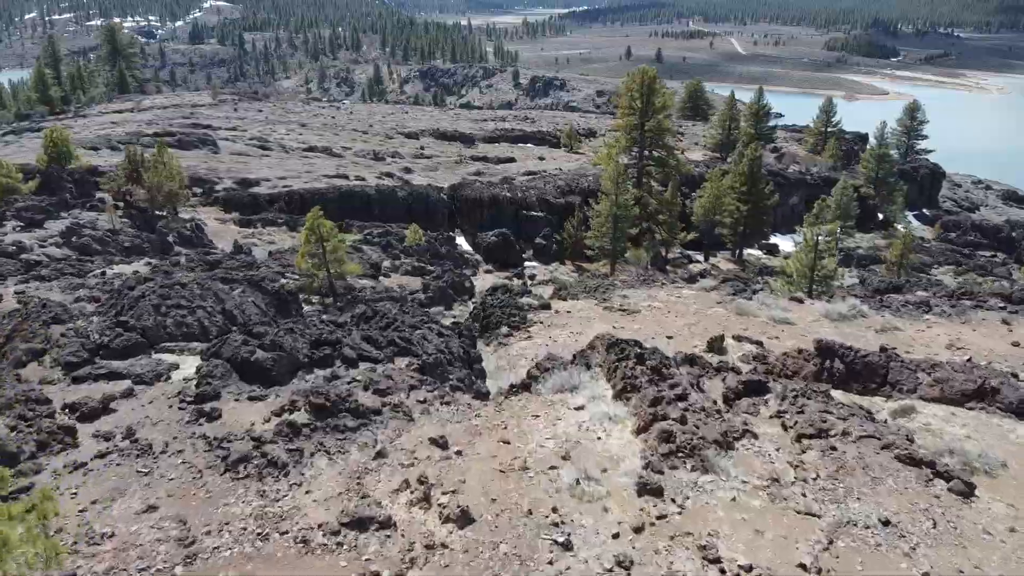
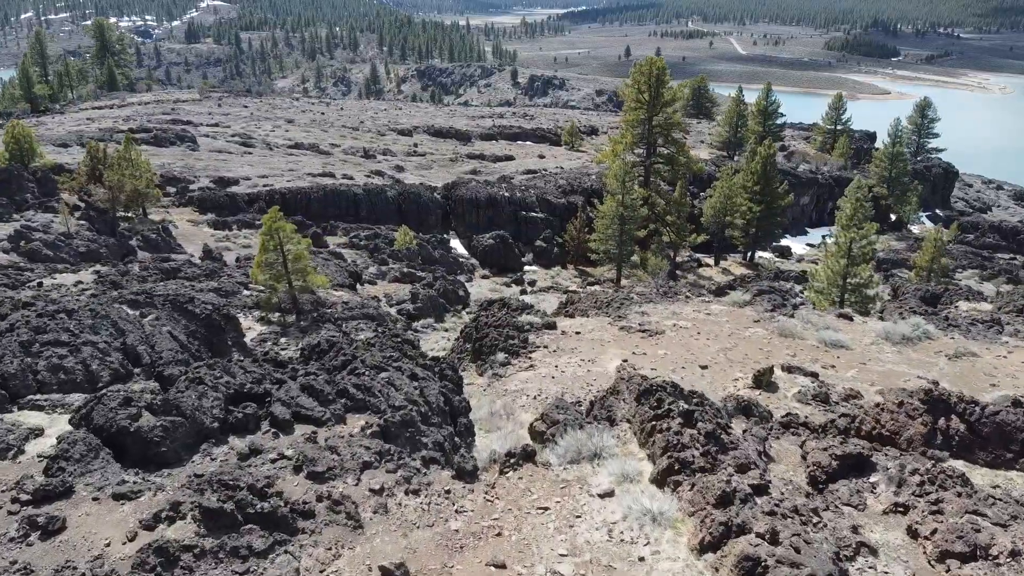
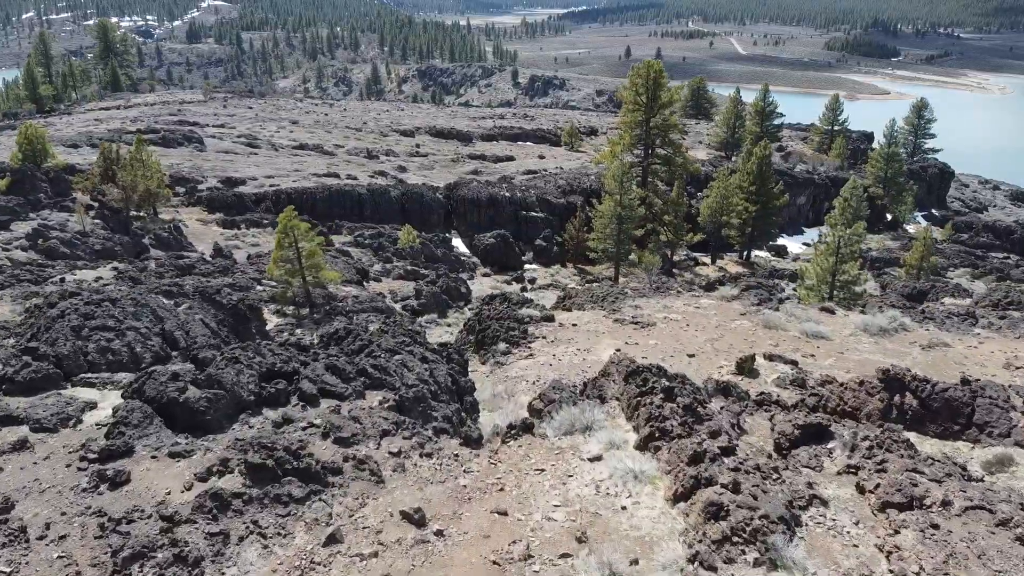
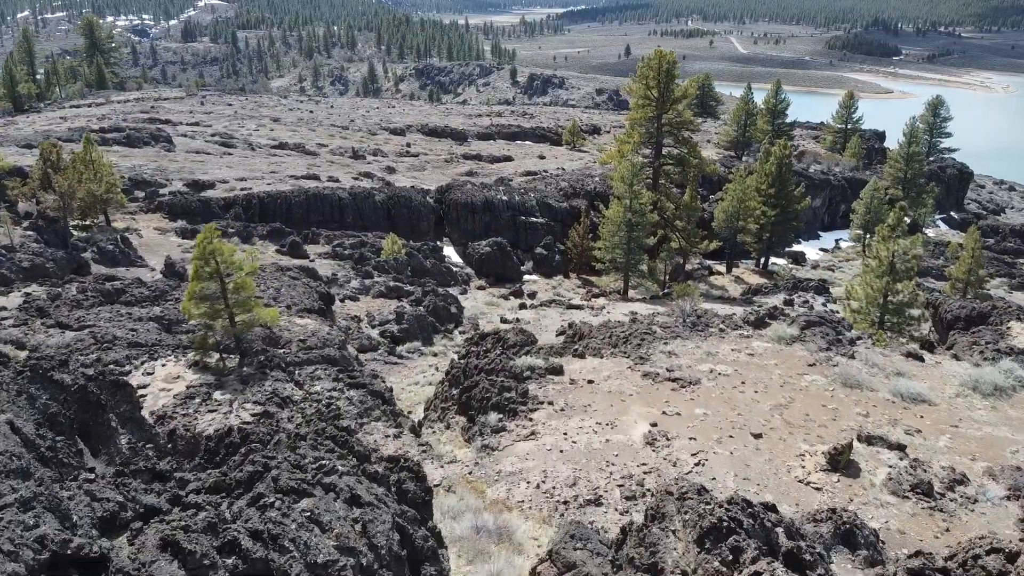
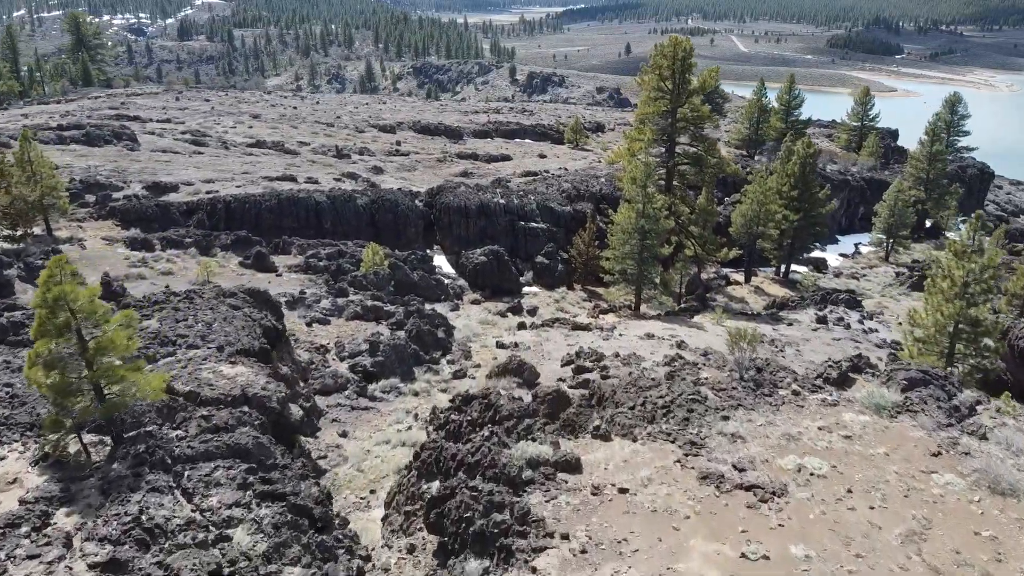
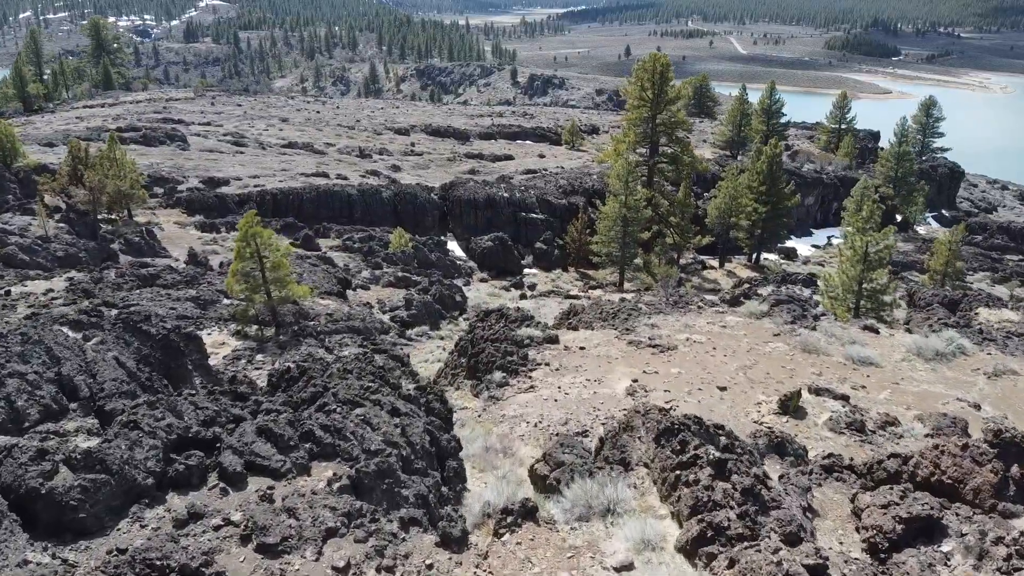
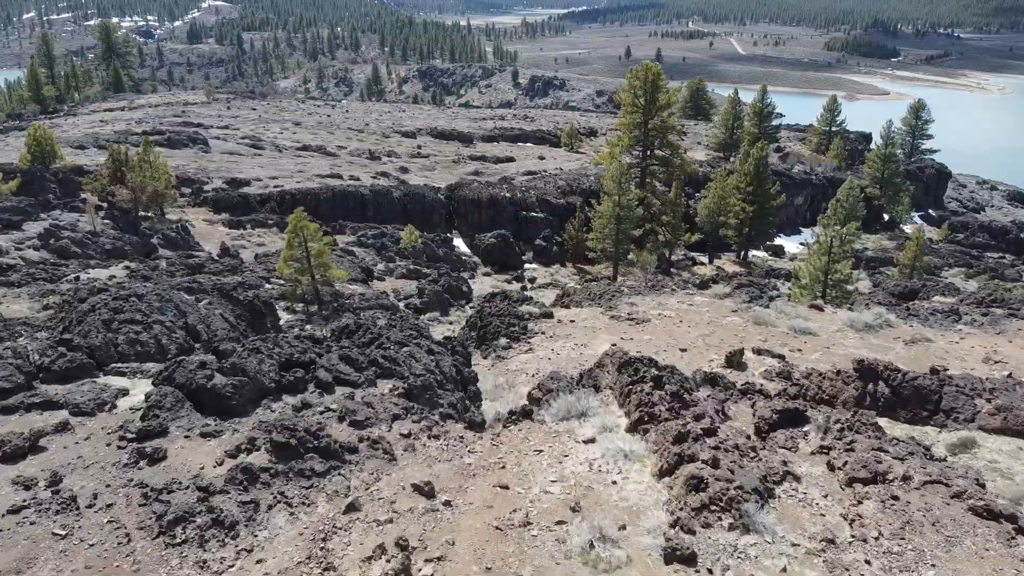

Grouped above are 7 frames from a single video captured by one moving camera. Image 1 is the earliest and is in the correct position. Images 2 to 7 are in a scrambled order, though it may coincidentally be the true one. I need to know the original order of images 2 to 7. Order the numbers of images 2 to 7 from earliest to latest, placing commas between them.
7, 3, 2, 6, 4, 5
